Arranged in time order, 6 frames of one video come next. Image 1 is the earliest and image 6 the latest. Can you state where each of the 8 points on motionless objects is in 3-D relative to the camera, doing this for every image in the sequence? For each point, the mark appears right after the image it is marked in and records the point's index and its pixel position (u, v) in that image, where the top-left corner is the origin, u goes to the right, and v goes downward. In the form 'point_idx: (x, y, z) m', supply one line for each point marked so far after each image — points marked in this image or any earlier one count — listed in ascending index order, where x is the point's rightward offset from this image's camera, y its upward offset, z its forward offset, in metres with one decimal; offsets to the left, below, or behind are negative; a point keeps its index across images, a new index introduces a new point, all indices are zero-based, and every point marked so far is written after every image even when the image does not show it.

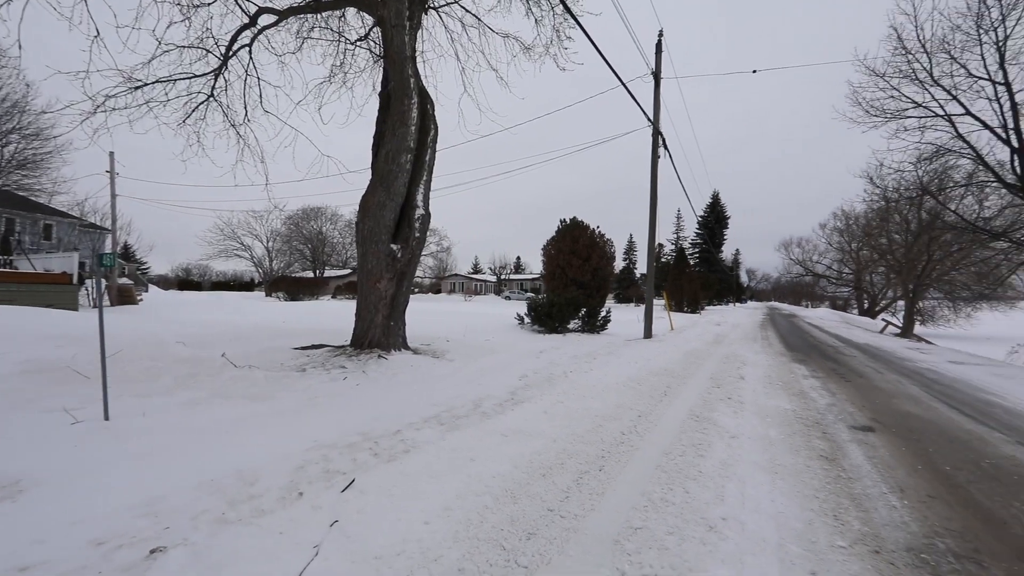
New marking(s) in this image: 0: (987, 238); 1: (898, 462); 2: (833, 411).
0: (+14.8, +1.6, +12.7) m
1: (+3.3, -1.5, +3.5) m
2: (+3.9, -1.5, +5.0) m
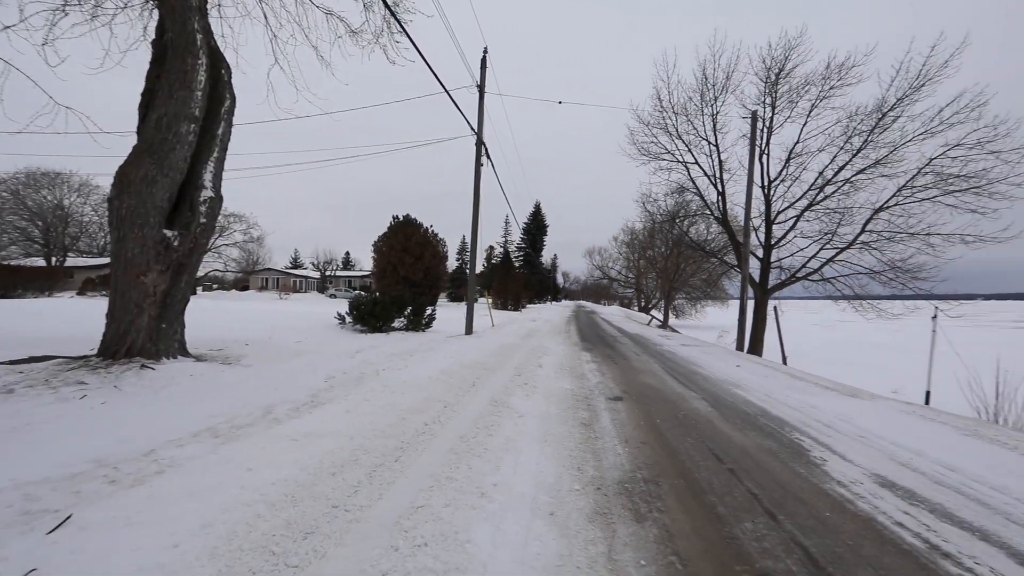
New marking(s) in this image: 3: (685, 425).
0: (+8.4, +1.4, +17.6) m
1: (+1.3, -1.5, +4.6) m
2: (+1.3, -1.5, +6.3) m
3: (+1.9, -1.5, +4.5) m
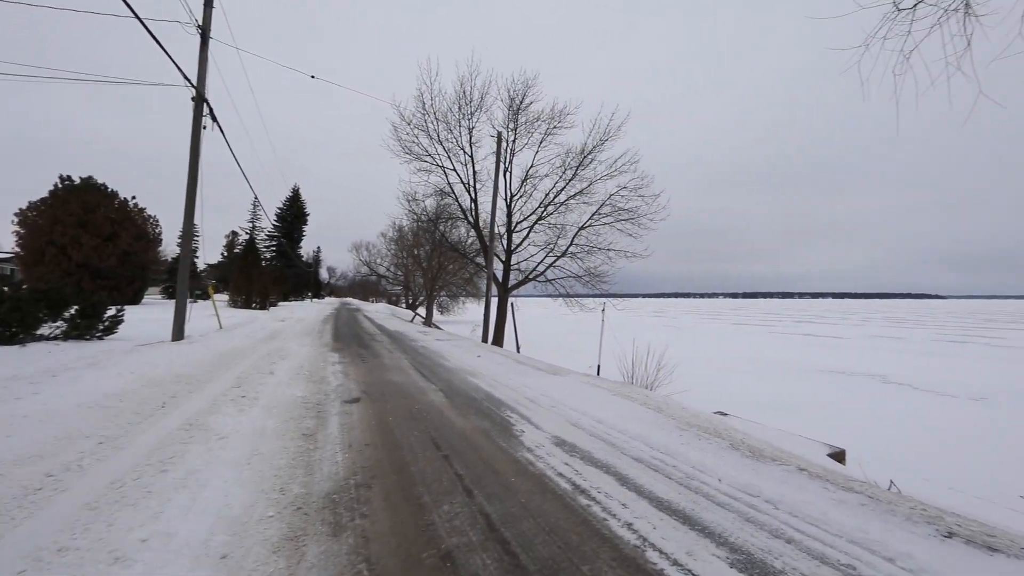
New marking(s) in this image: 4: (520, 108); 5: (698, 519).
0: (-2.3, +1.5, +19.2) m
1: (-1.6, -1.5, +4.4) m
2: (-2.5, -1.5, +5.8) m
3: (-1.1, -1.5, +4.7) m
4: (+0.3, +7.1, +16.0) m
5: (+1.2, -1.5, +2.7) m
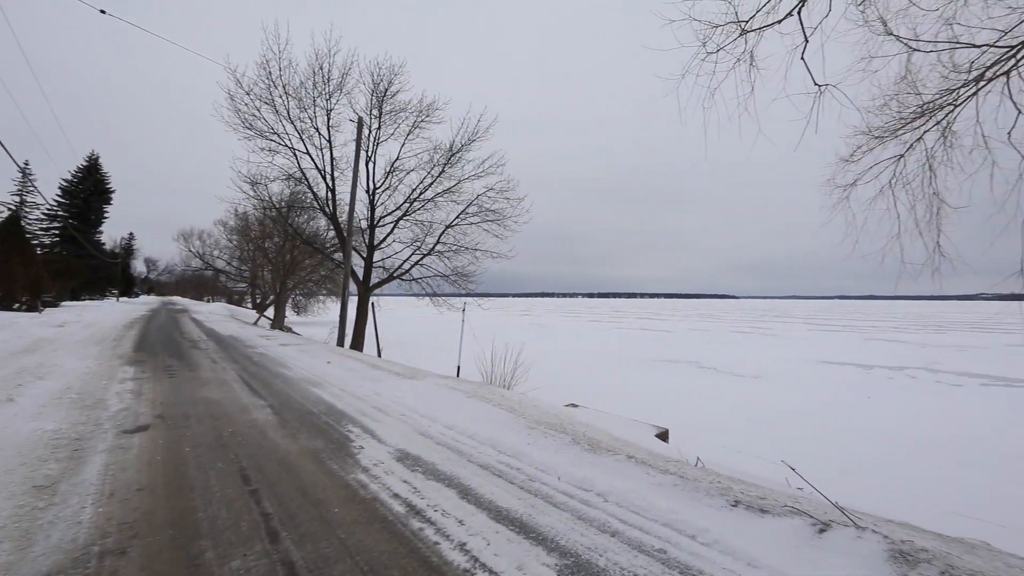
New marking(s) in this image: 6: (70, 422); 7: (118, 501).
0: (-8.2, +1.6, +17.3) m
1: (-3.1, -1.5, +3.4) m
2: (-4.4, -1.4, +4.5) m
3: (-2.7, -1.5, +3.8) m
4: (-4.7, +7.1, +15.1) m
5: (+0.1, -1.5, +2.6) m
6: (-4.7, -1.4, +4.3) m
7: (-2.7, -1.4, +2.7) m
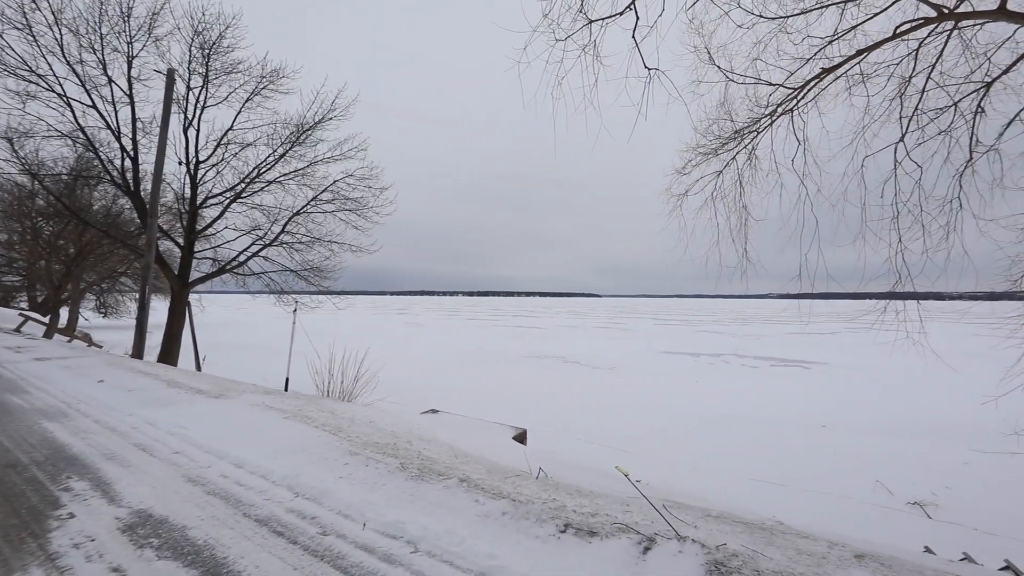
0: (-13.2, +1.8, +13.5) m
1: (-4.3, -1.4, +1.7) m
2: (-5.9, -1.4, +2.4) m
3: (-4.0, -1.4, +2.2) m
4: (-9.1, +7.2, +12.4) m
5: (-1.0, -1.5, +1.9) m
6: (-6.1, -1.3, +2.1) m
7: (-3.7, -1.4, +1.2) m
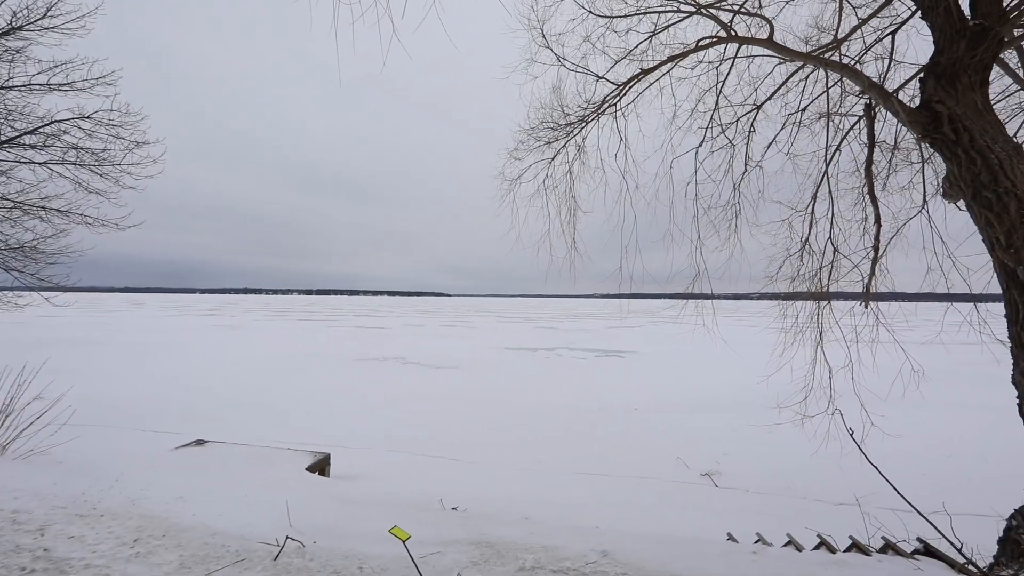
0: (-17.3, +2.1, +6.6) m
1: (-4.9, -1.2, -1.2) m
2: (-6.6, -1.1, -1.1) m
3: (-4.8, -1.2, -0.6) m
4: (-13.1, +7.5, +7.1) m
5: (-1.9, -1.3, +0.2) m
6: (-6.7, -1.1, -1.5) m
7: (-4.1, -1.2, -1.5) m
